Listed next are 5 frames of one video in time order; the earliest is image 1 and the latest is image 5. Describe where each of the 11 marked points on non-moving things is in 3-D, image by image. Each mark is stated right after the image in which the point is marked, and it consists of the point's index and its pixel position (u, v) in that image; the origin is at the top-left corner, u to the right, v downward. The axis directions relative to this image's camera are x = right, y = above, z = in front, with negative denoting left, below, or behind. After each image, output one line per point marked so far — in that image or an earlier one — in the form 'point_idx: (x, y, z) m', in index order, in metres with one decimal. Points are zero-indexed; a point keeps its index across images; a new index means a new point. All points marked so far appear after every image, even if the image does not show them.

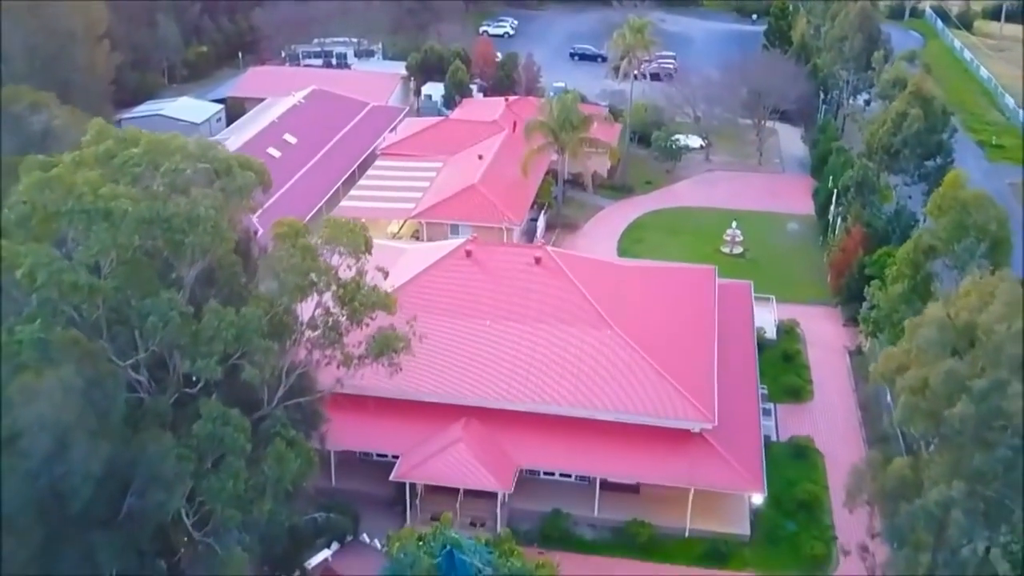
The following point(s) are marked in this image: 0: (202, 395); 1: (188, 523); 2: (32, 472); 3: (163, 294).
0: (-5.5, -1.9, +18.0) m
1: (-5.7, -4.1, +17.8) m
2: (-6.9, -2.6, +14.7) m
3: (-5.7, -0.1, +16.8) m
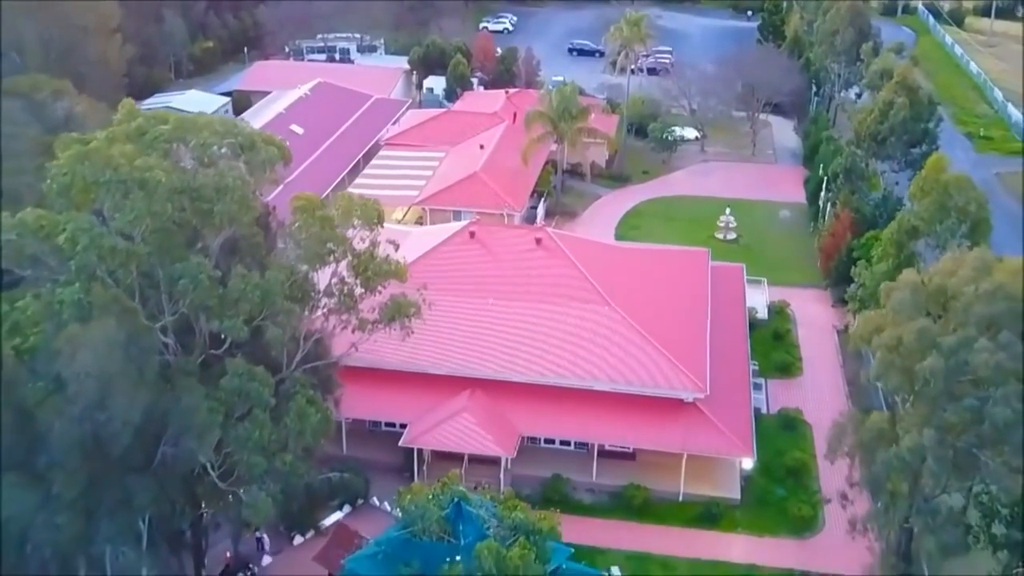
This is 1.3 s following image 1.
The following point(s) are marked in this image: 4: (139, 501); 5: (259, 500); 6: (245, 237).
0: (-5.4, -1.3, +19.3) m
1: (-5.6, -3.5, +19.1) m
2: (-6.8, -2.0, +16.0) m
3: (-5.7, +0.5, +18.1) m
4: (-6.3, -3.6, +17.1) m
5: (-4.6, -3.8, +18.5) m
6: (-5.1, +1.0, +19.5) m
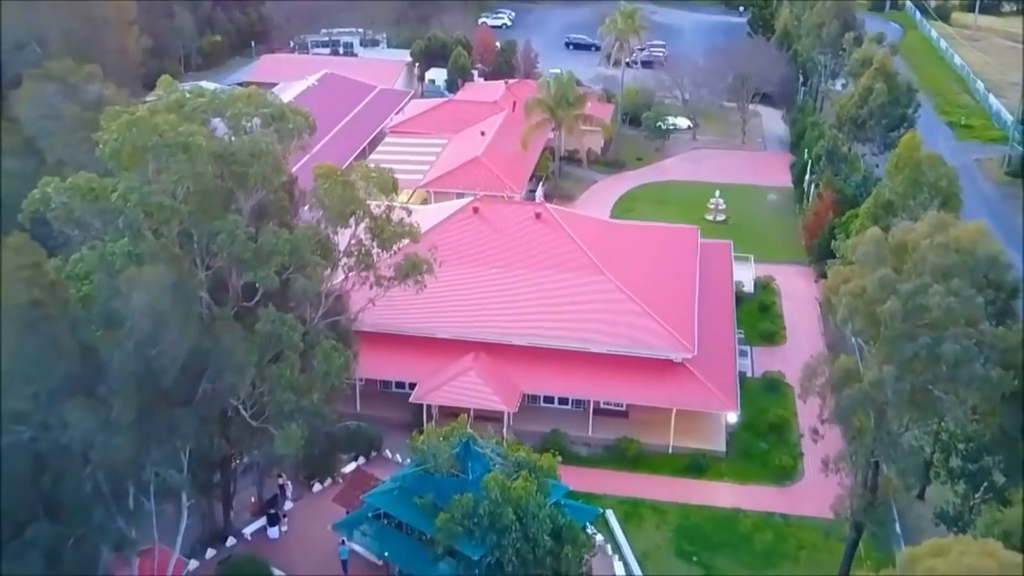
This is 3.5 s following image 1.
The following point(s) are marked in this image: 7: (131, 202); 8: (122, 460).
0: (-5.3, -0.4, +21.3) m
1: (-5.5, -2.6, +21.1) m
2: (-6.7, -1.1, +18.0) m
3: (-5.6, +1.4, +20.1) m
4: (-6.2, -2.7, +19.1) m
5: (-4.5, -2.9, +20.5) m
6: (-5.0, +1.8, +21.5) m
7: (-7.2, +1.6, +19.1) m
8: (-6.9, -3.0, +18.0) m
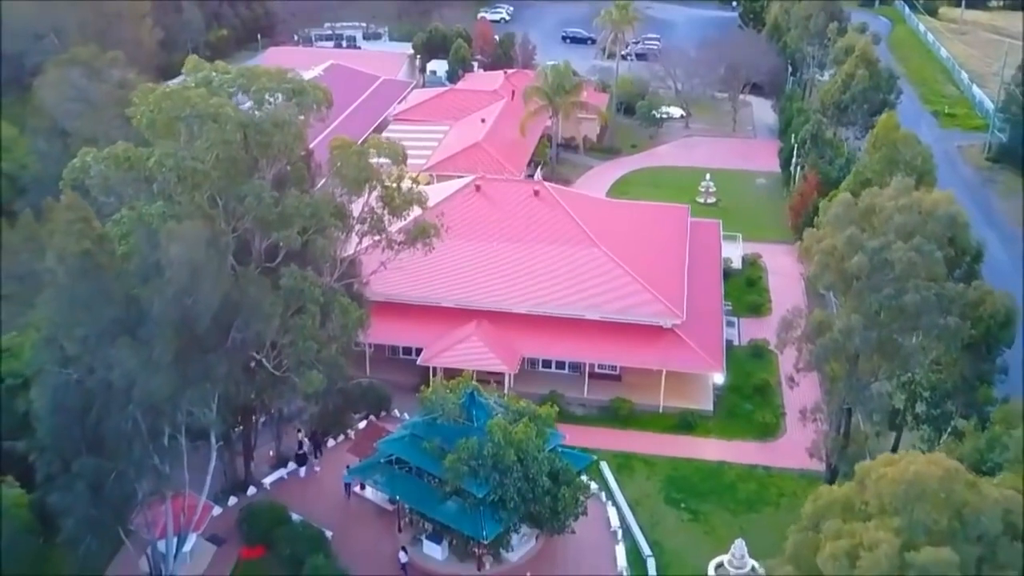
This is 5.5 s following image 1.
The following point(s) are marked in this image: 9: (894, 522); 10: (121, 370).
0: (-5.3, +0.5, +23.2) m
1: (-5.5, -1.7, +23.0) m
2: (-6.7, -0.2, +19.9) m
3: (-5.6, +2.3, +22.0) m
4: (-6.1, -1.8, +21.0) m
5: (-4.5, -2.0, +22.4) m
6: (-5.0, +2.7, +23.4) m
7: (-7.1, +2.5, +21.0) m
8: (-6.9, -2.1, +19.9) m
9: (+5.8, -3.6, +15.6) m
10: (-7.4, -1.5, +19.3) m
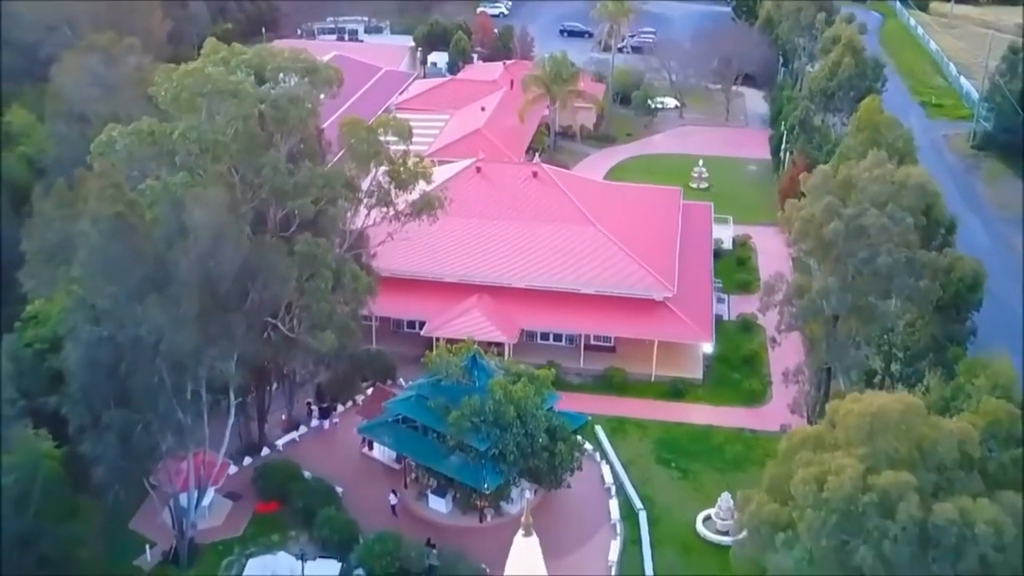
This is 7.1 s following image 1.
0: (-5.3, +1.3, +24.7) m
1: (-5.5, -1.0, +24.5) m
2: (-6.7, +0.5, +21.4) m
3: (-5.6, +3.1, +23.5) m
4: (-6.1, -1.0, +22.5) m
5: (-4.5, -1.2, +23.9) m
6: (-5.0, +3.5, +24.9) m
7: (-7.2, +3.3, +22.5) m
8: (-6.9, -1.4, +21.4) m
9: (+5.8, -2.8, +17.1) m
10: (-7.4, -0.8, +20.8) m
